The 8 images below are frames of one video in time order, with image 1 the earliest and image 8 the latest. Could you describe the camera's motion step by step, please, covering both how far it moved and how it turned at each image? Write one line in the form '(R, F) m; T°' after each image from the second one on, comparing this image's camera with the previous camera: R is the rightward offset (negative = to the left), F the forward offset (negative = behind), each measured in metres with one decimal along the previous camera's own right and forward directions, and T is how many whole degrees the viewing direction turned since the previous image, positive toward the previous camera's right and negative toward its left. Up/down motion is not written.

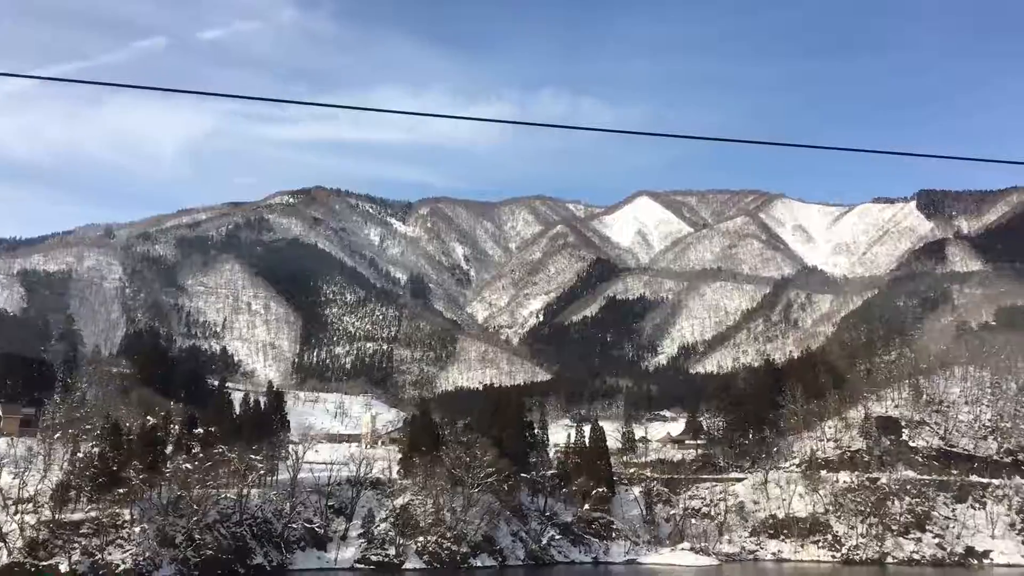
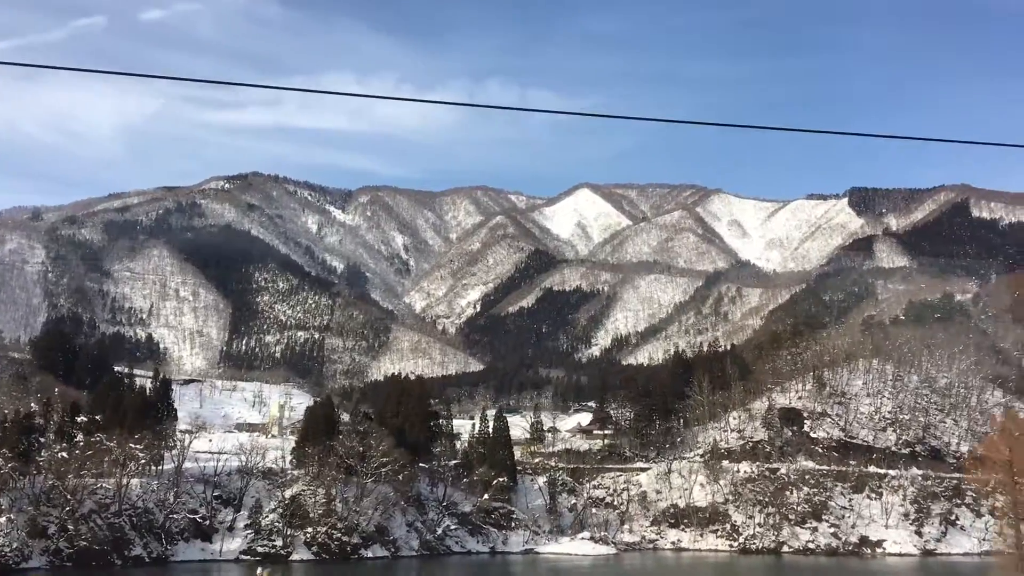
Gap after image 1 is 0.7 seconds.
(+2.1, +0.4) m; +3°
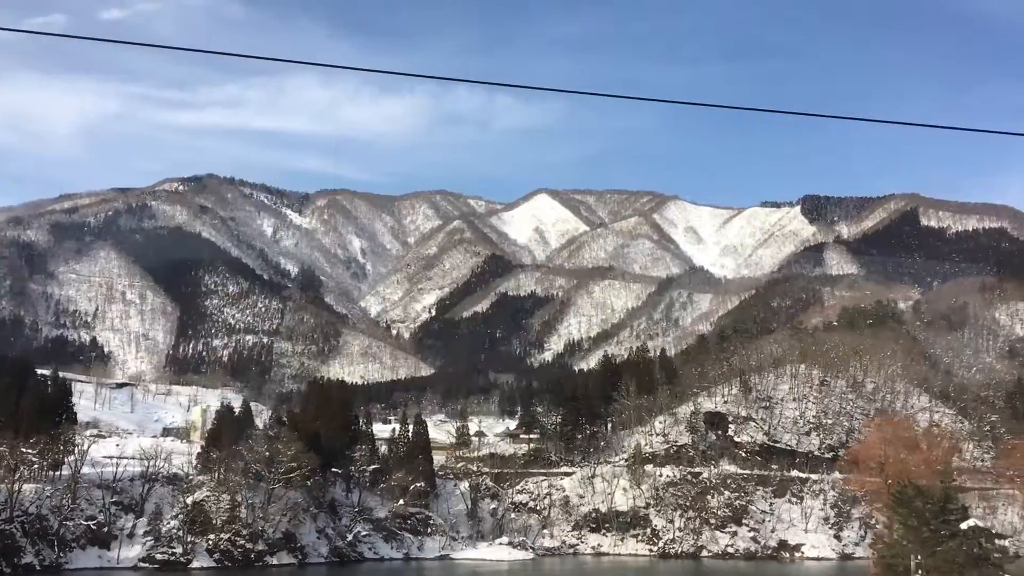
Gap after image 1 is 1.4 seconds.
(+2.2, +0.4) m; +2°
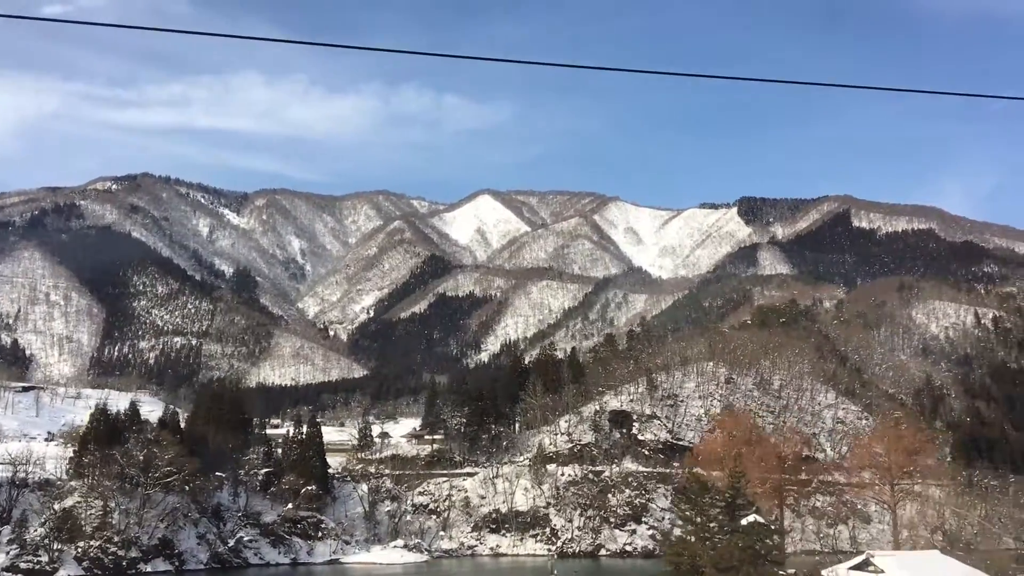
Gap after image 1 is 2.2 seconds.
(+2.7, +0.5) m; +3°
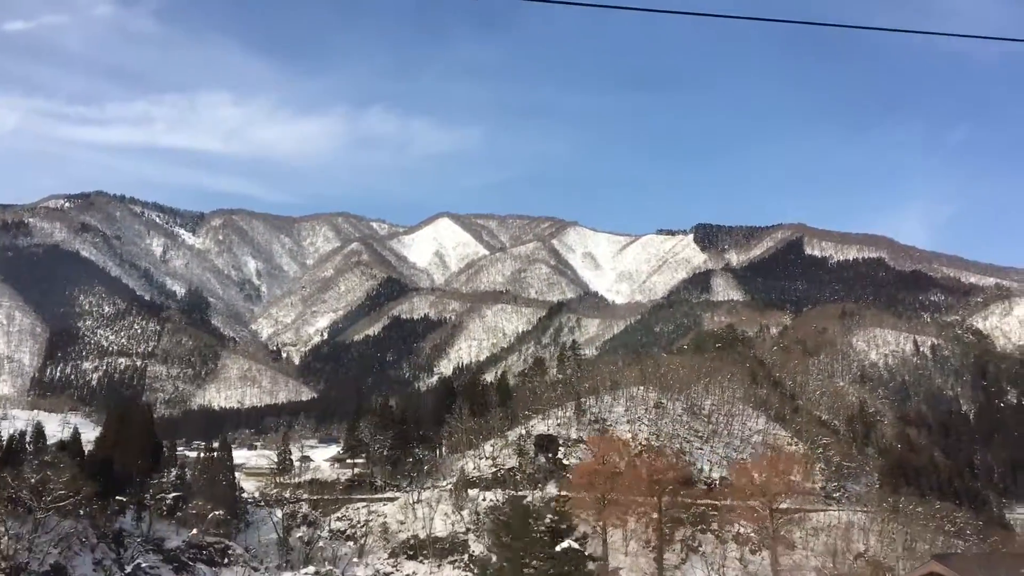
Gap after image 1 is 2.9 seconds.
(+2.3, +0.4) m; +2°
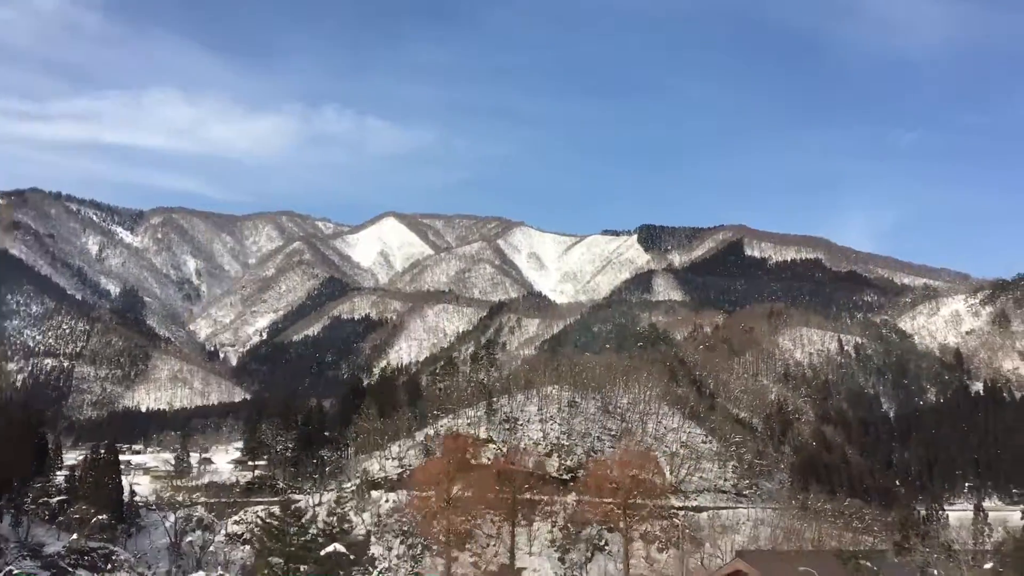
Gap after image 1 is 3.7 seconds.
(+2.6, +0.6) m; +3°
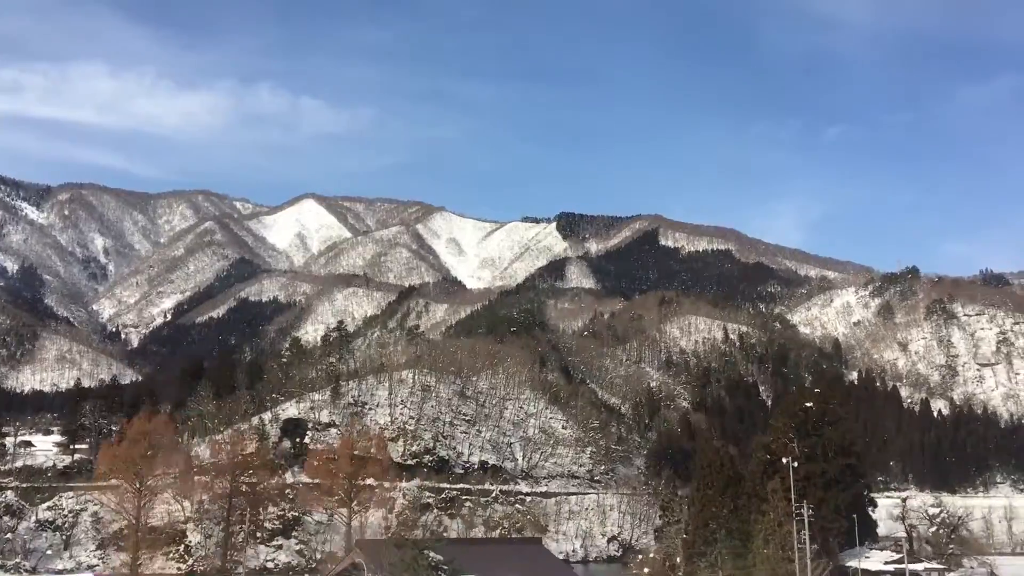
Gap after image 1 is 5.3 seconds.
(+5.1, +1.0) m; +4°
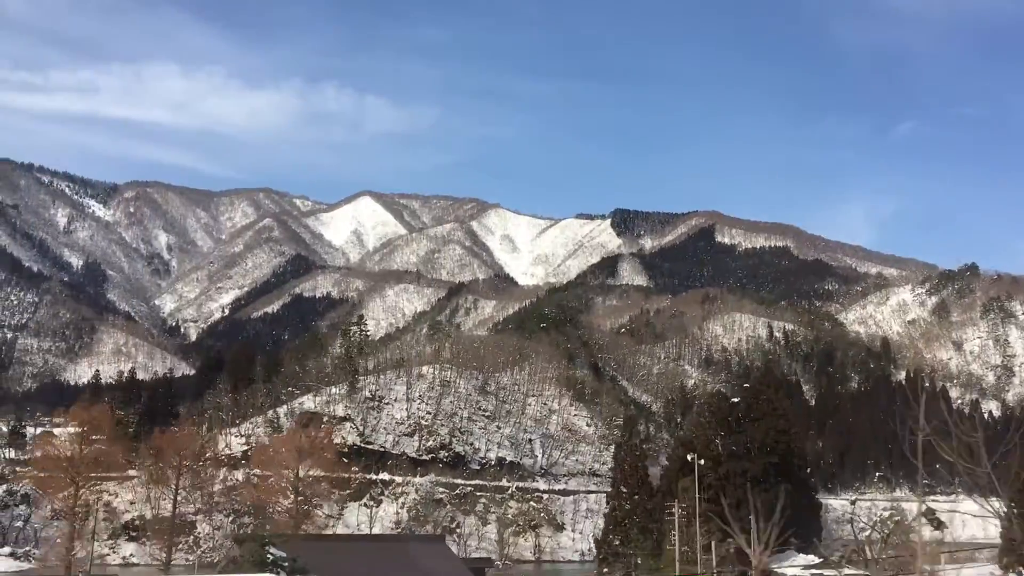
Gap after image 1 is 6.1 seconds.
(+2.6, +0.8) m; -4°
